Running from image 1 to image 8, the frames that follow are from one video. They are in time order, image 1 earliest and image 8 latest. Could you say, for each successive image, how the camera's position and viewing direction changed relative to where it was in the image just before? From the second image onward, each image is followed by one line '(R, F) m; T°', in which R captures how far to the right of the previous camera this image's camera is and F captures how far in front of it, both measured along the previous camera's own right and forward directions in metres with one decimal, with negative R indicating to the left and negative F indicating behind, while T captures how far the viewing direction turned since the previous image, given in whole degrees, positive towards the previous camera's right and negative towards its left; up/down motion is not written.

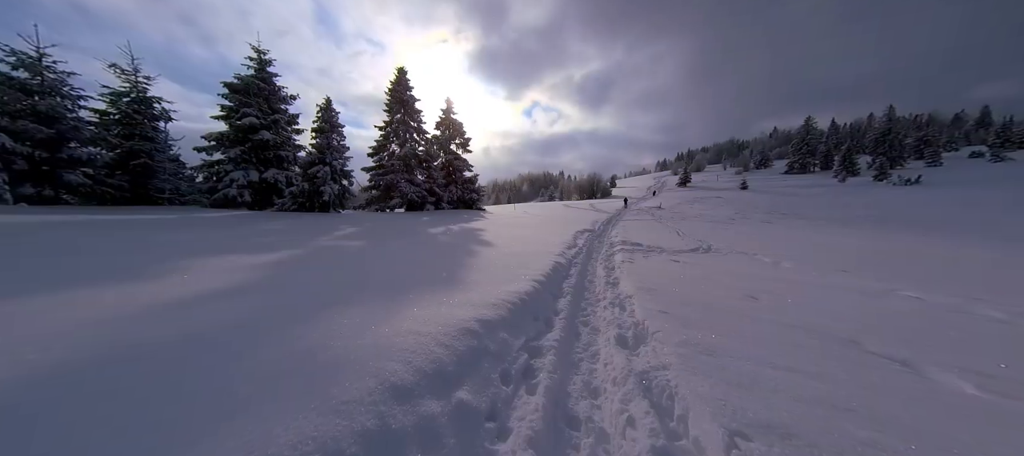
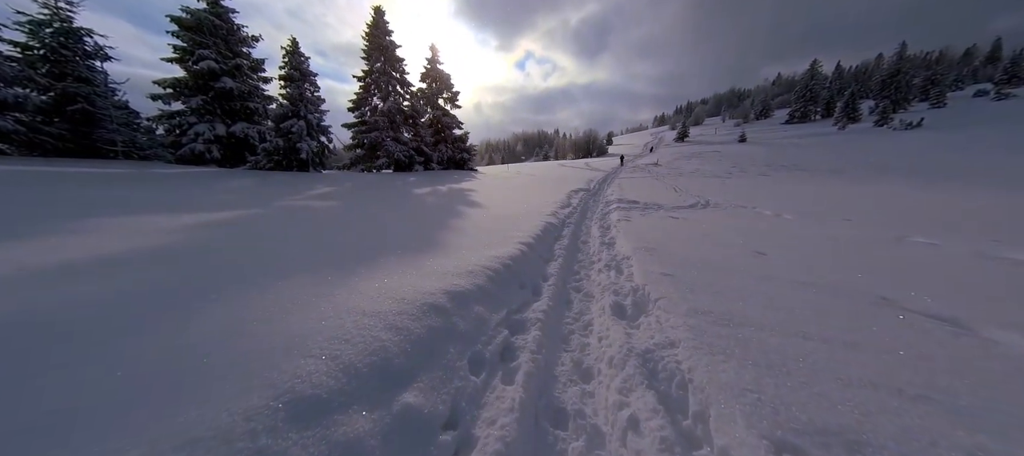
(+0.2, +0.6) m; +1°
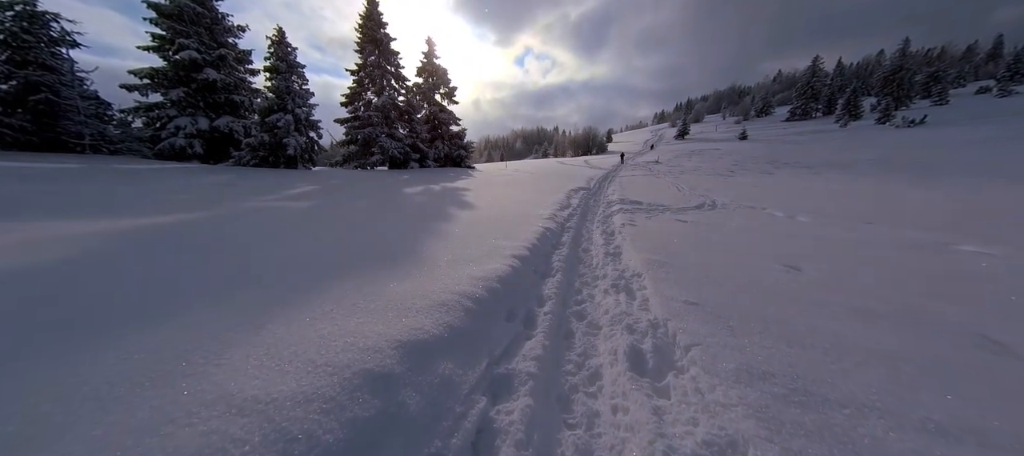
(+0.1, +0.7) m; 0°
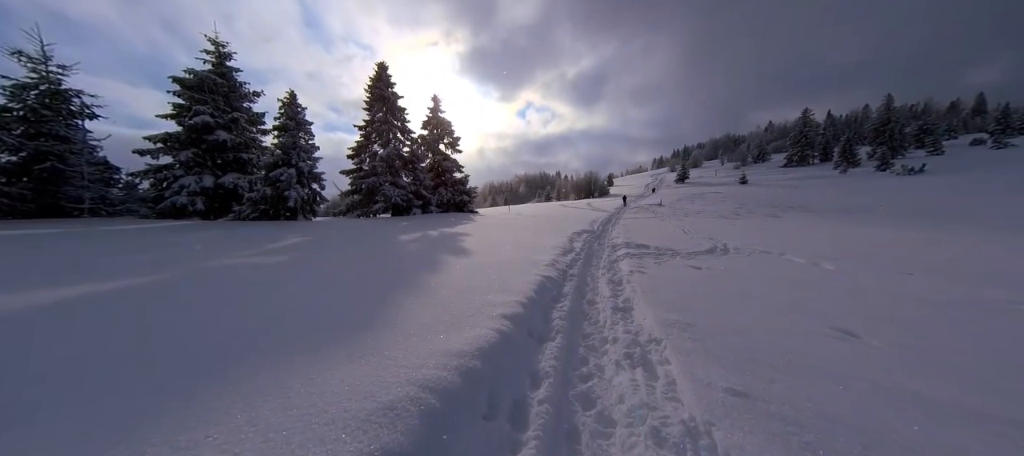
(+0.2, +0.6) m; -1°
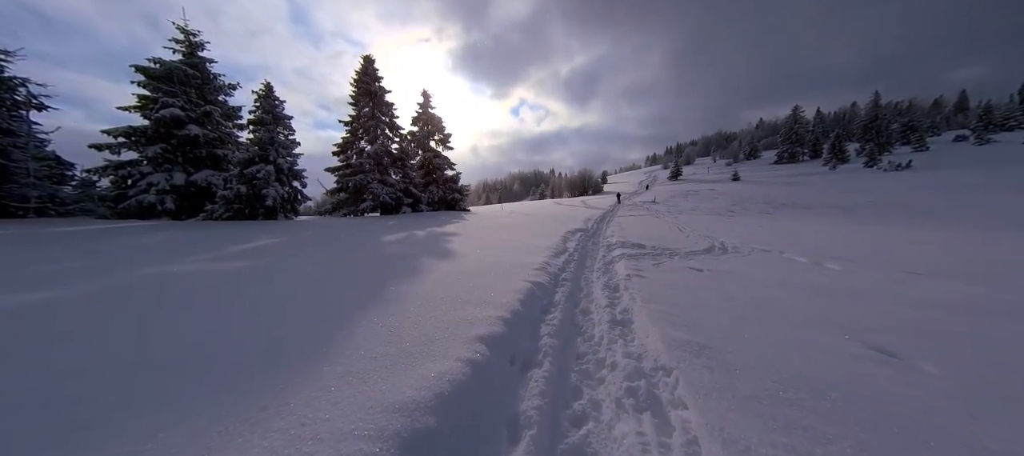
(+0.2, +0.6) m; +1°
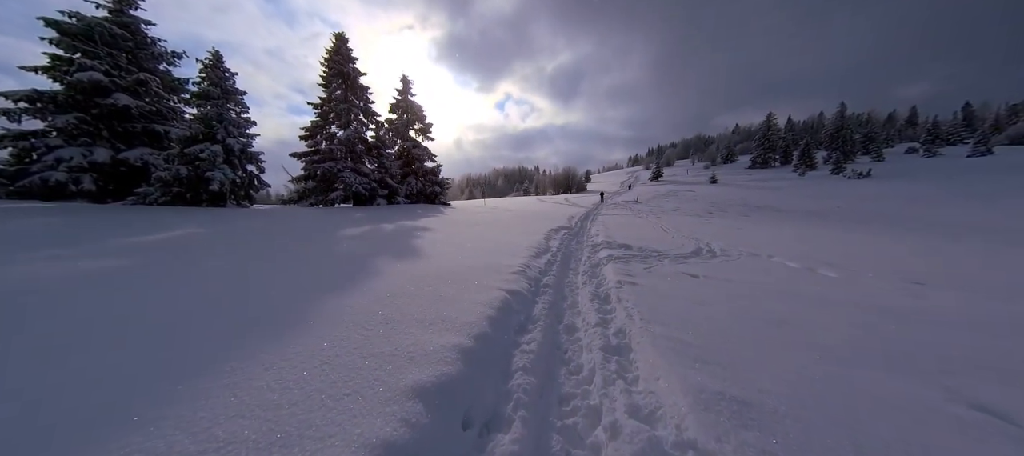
(+0.2, +1.0) m; +3°
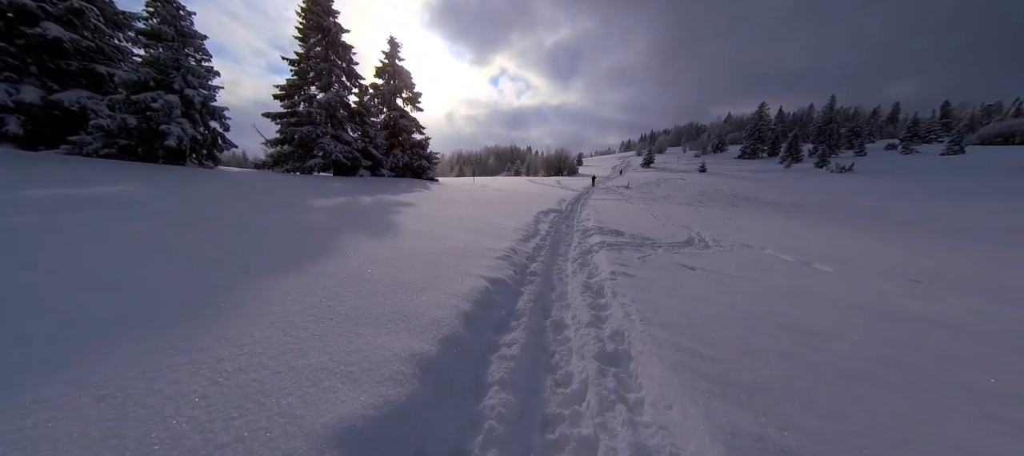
(+0.1, +0.7) m; +2°
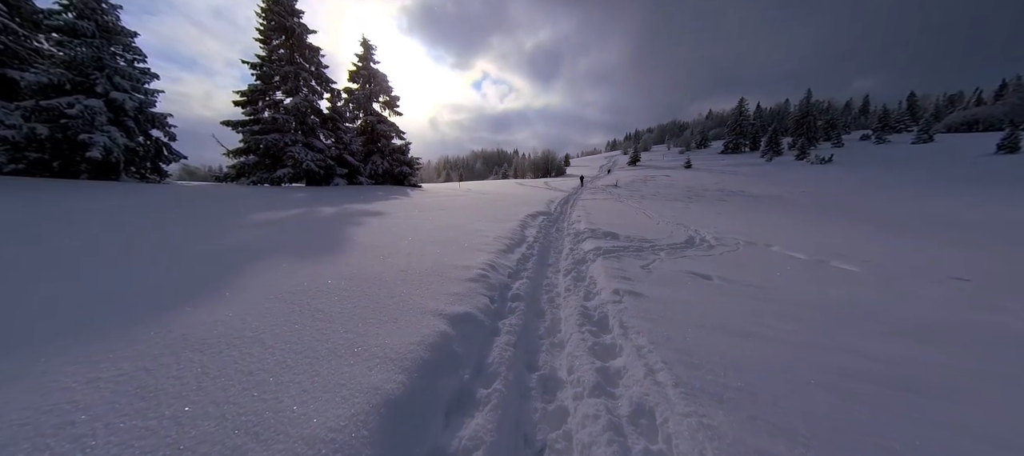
(+0.2, +1.2) m; +2°
